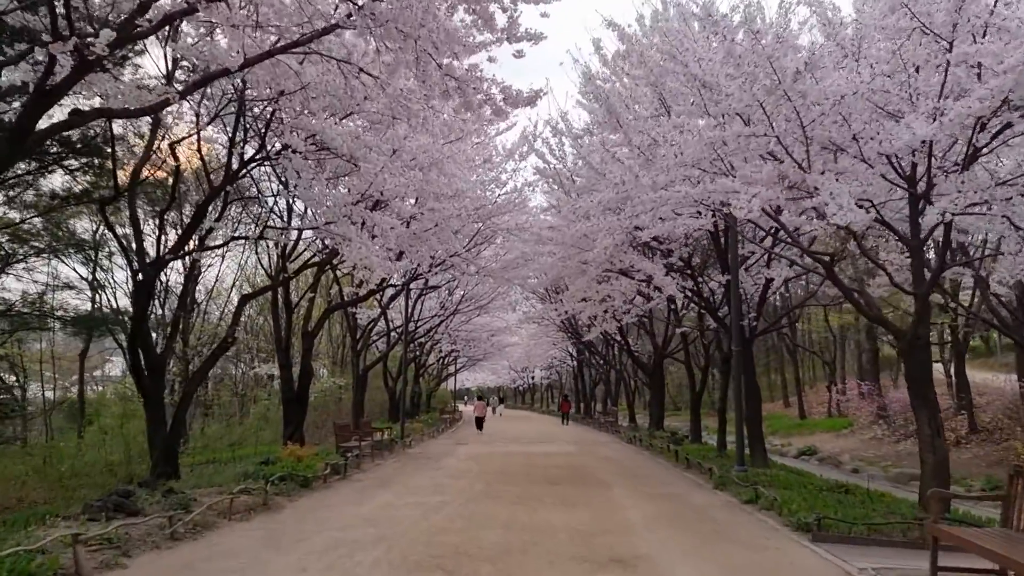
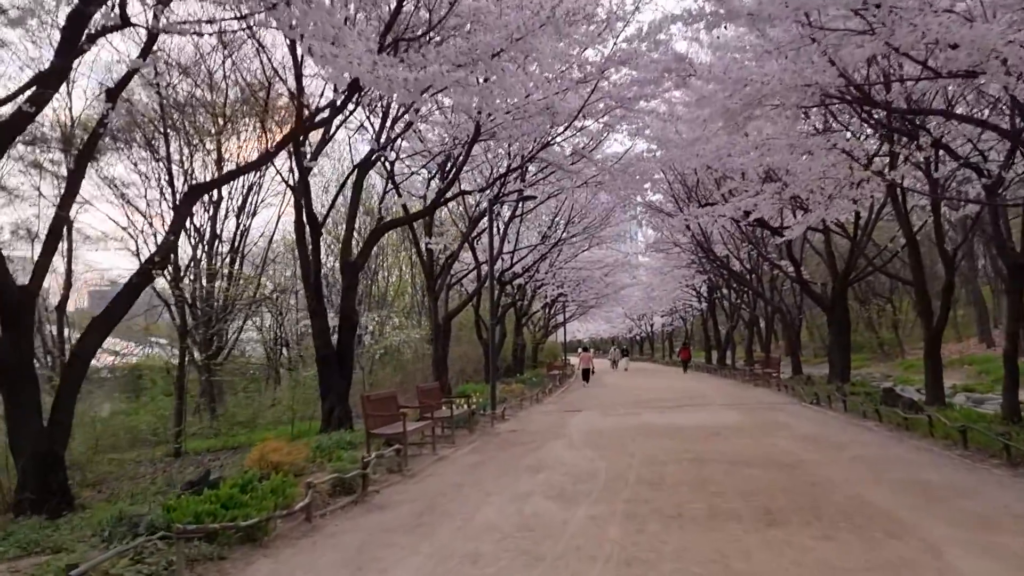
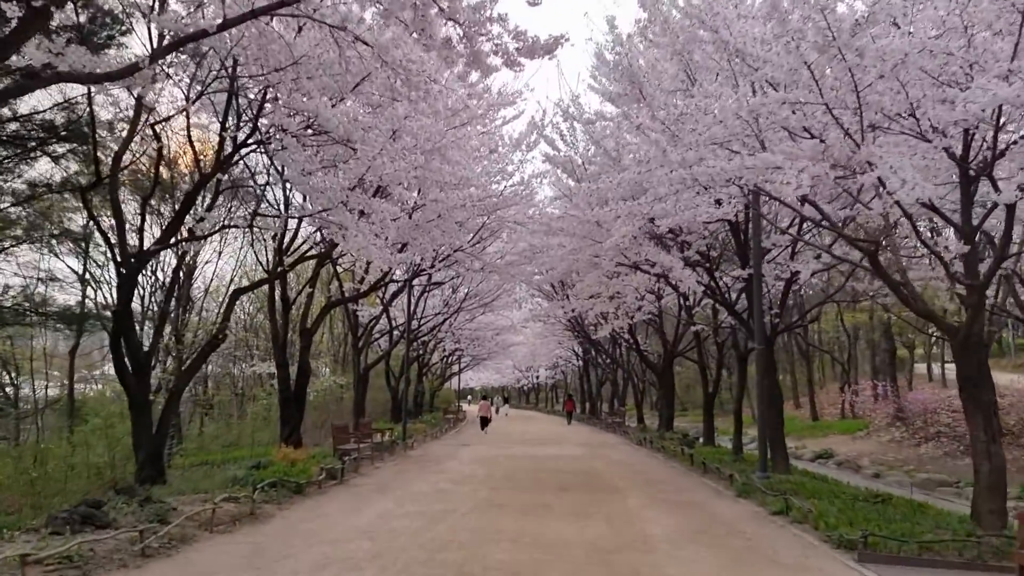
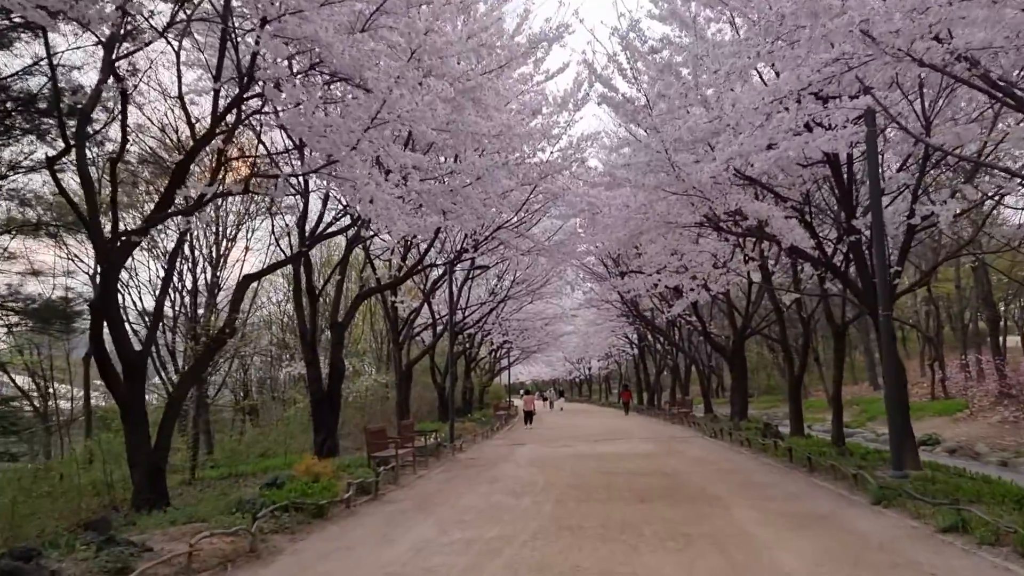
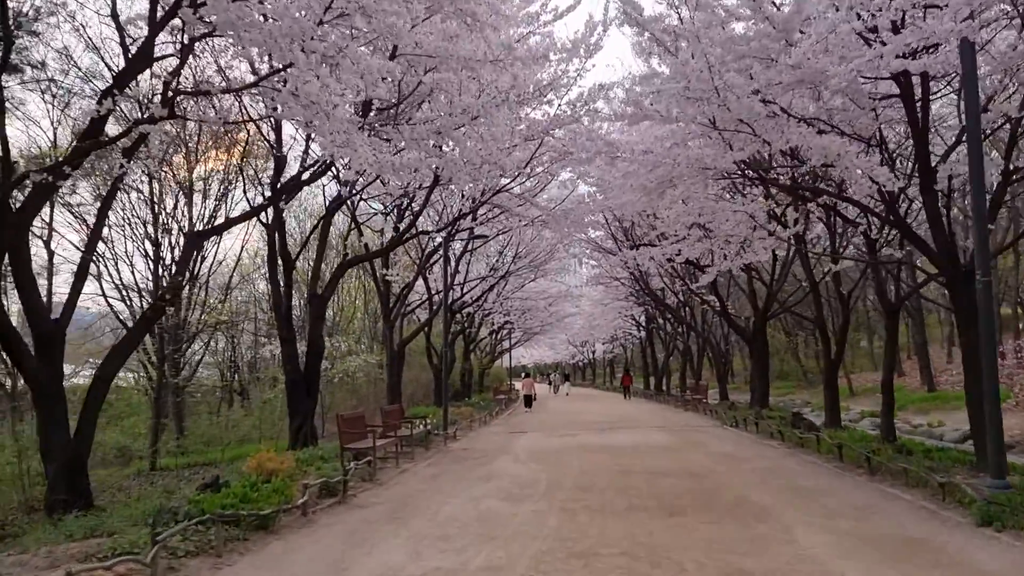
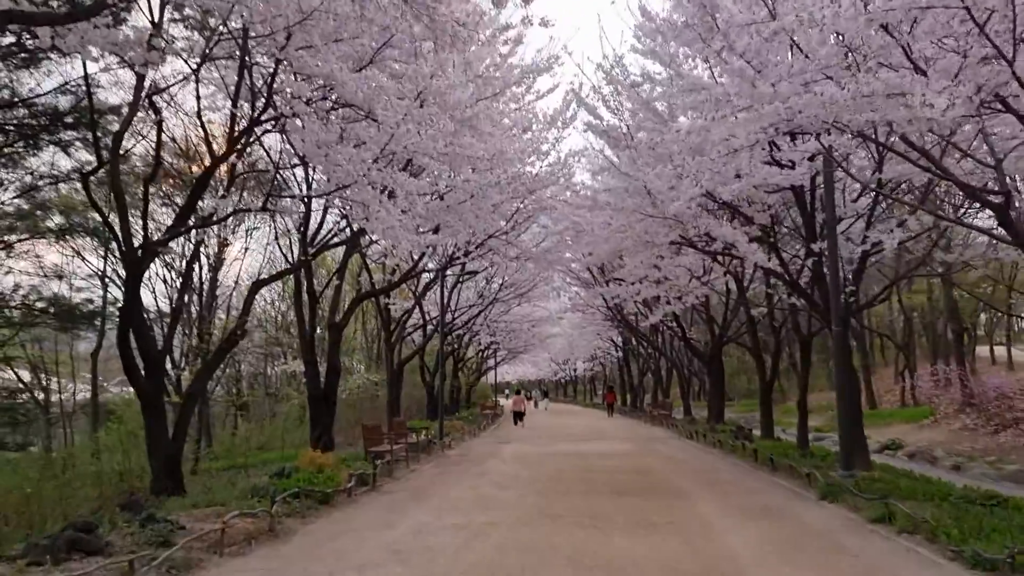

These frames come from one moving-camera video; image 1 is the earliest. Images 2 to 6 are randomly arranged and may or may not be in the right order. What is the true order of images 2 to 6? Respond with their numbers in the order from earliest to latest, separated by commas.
3, 6, 4, 5, 2
